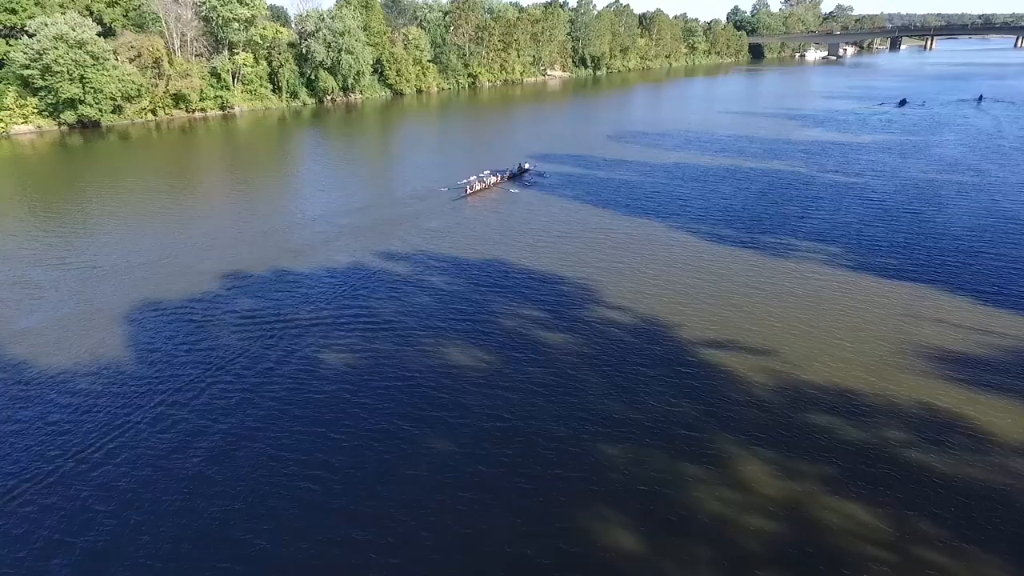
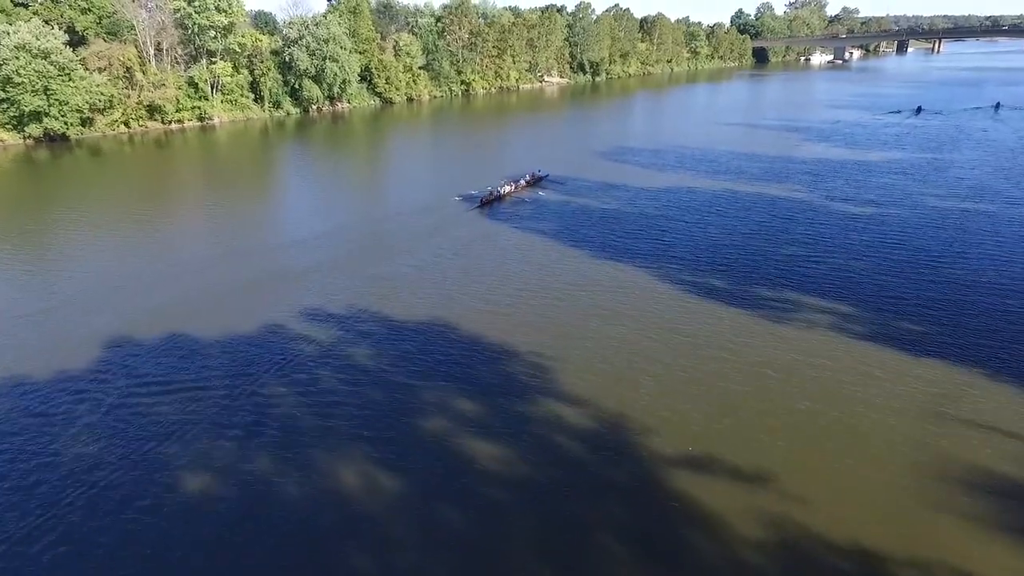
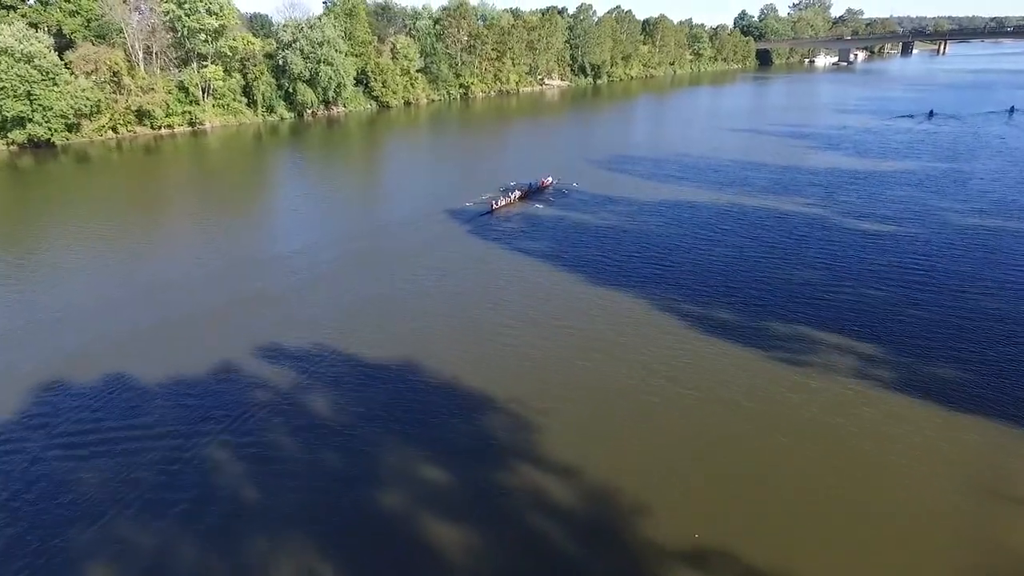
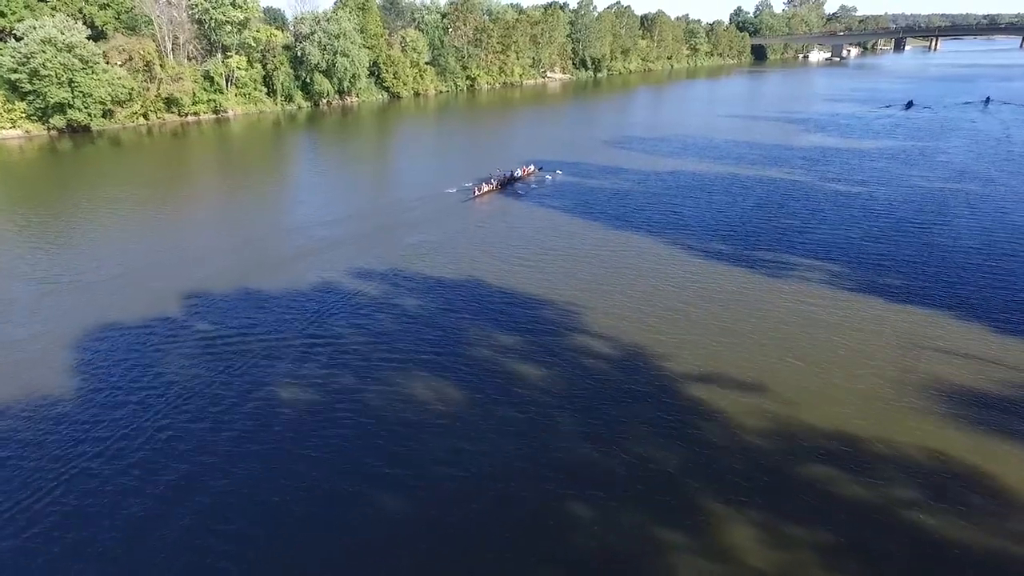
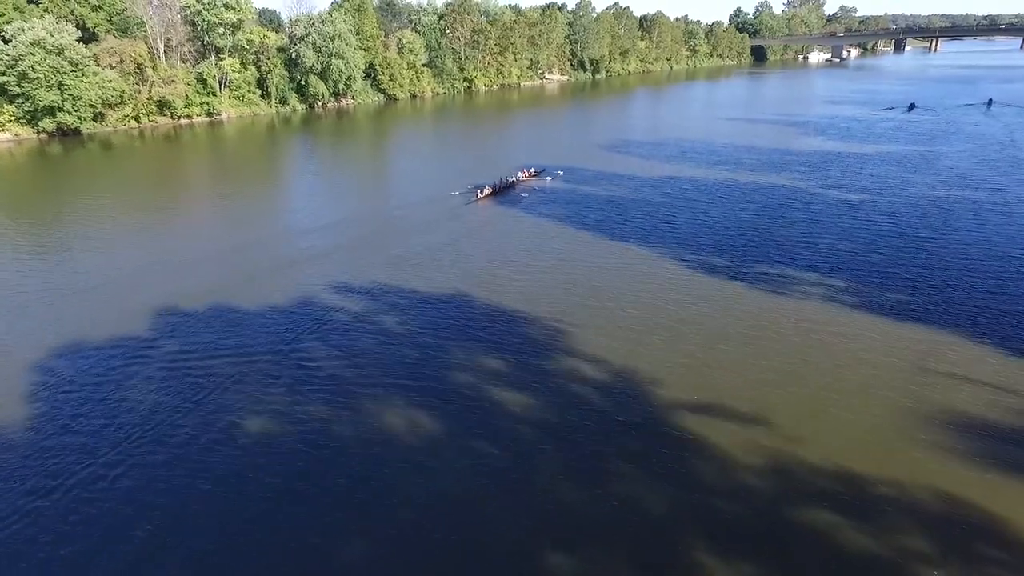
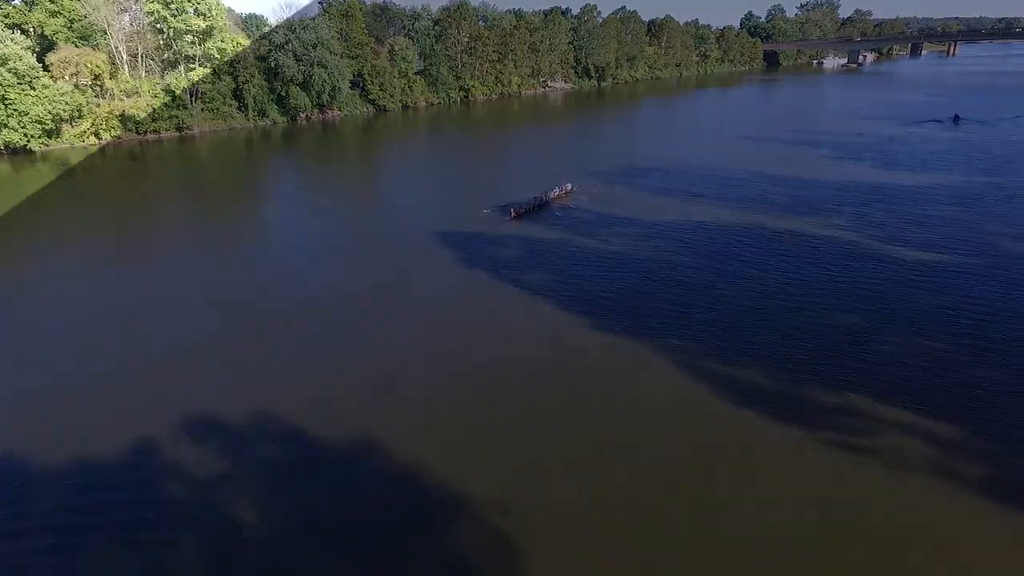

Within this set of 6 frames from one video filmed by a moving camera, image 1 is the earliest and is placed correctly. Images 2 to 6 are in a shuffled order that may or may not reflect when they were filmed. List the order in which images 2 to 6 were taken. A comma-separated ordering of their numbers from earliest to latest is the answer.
4, 5, 2, 3, 6
